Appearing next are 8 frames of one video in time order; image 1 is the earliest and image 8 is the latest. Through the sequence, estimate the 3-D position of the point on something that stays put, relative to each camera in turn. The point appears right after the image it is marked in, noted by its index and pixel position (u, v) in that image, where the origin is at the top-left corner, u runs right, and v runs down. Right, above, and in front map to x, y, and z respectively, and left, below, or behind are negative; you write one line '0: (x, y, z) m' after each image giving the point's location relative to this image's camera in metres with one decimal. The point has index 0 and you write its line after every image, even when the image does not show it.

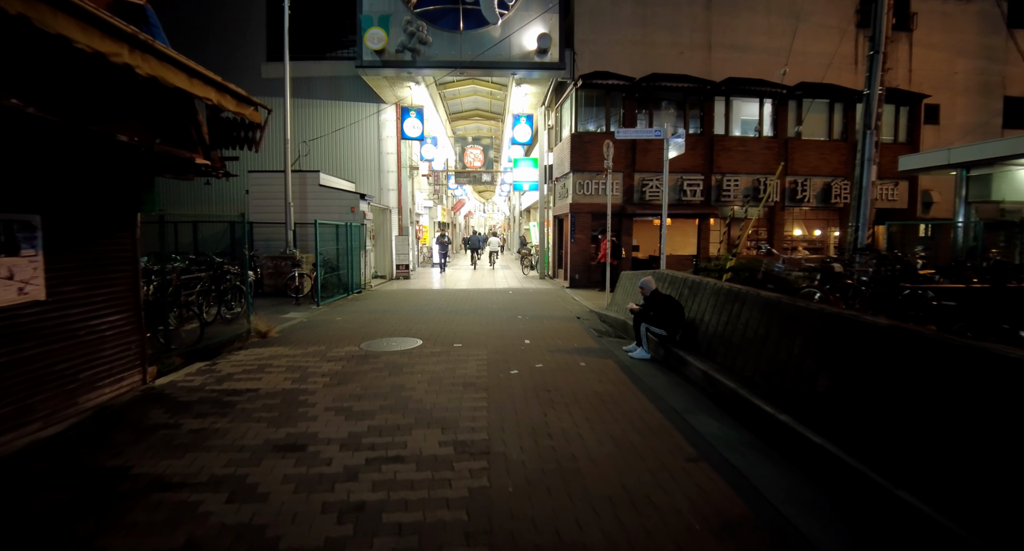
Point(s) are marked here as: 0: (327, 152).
0: (-7.1, +4.8, +18.5) m
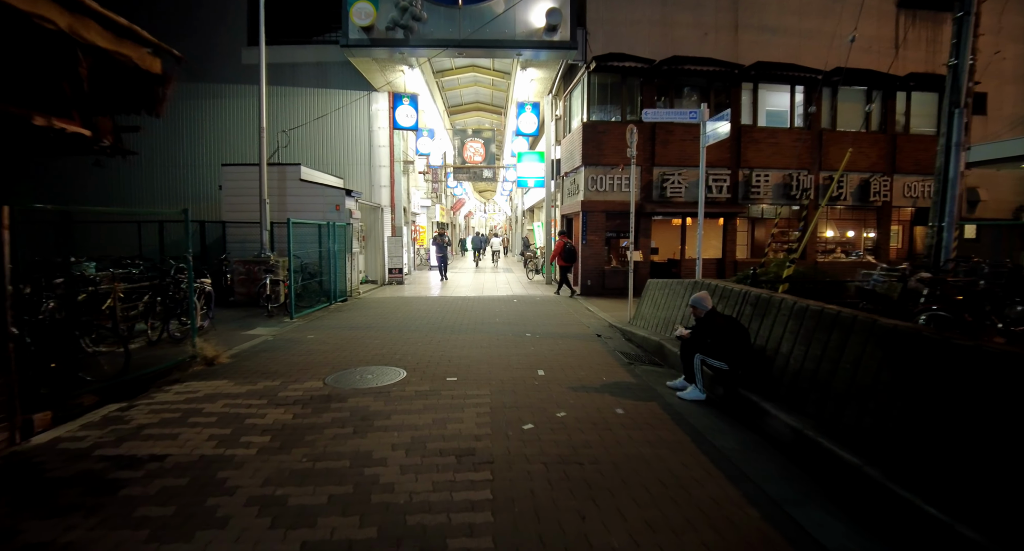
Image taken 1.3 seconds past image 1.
0: (-7.0, +4.6, +16.8) m
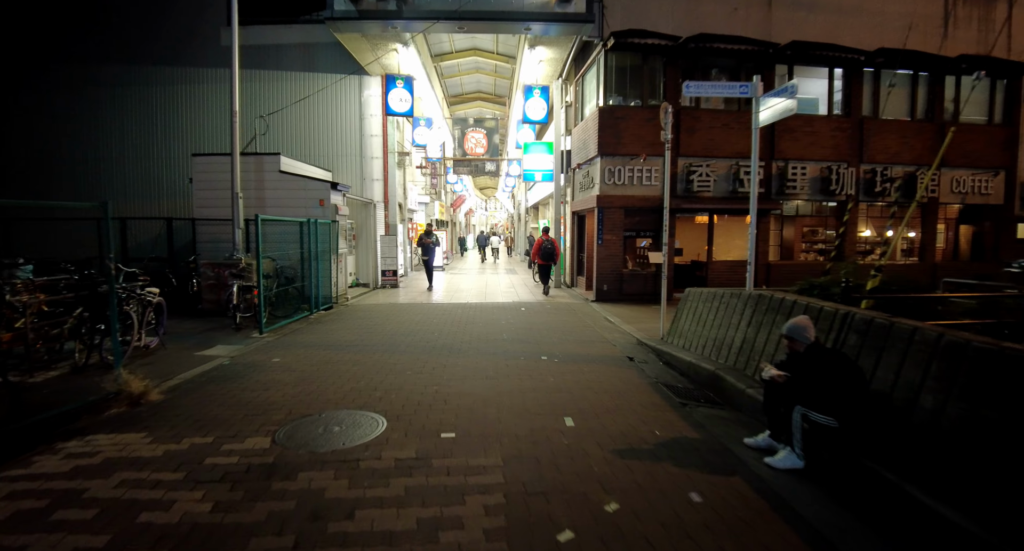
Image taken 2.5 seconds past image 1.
0: (-6.8, +4.5, +15.2) m
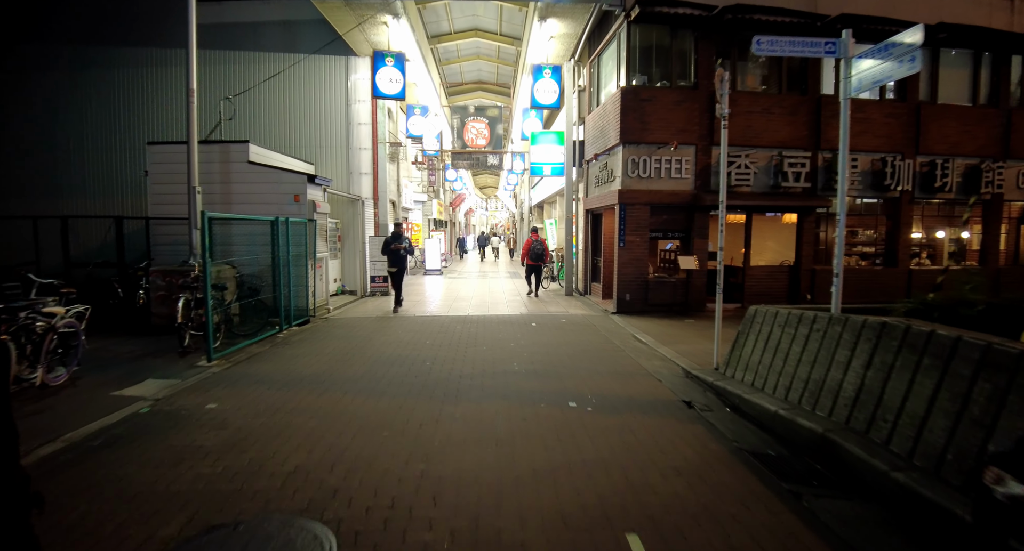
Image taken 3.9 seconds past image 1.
0: (-6.7, +4.4, +13.5) m
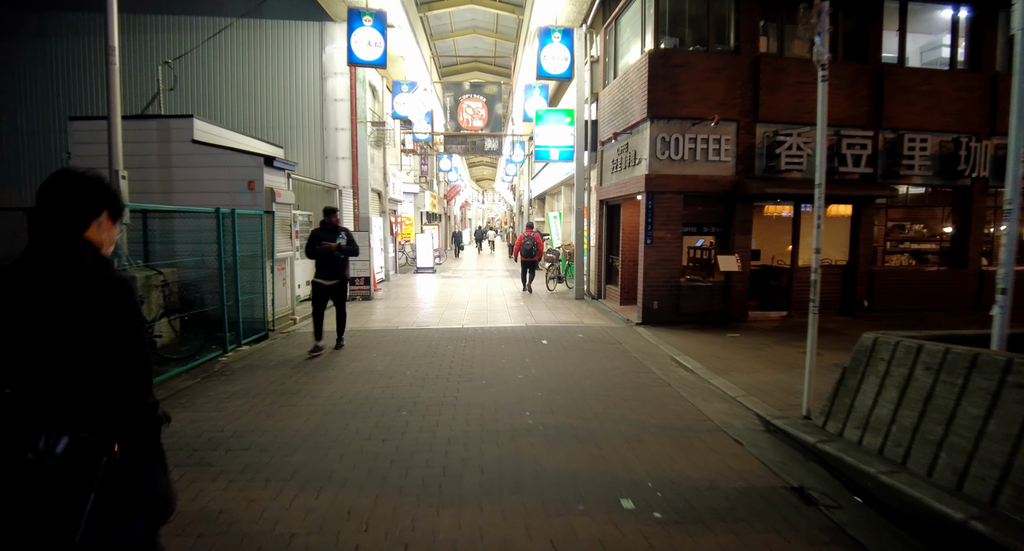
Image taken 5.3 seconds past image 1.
0: (-6.6, +4.3, +11.5) m
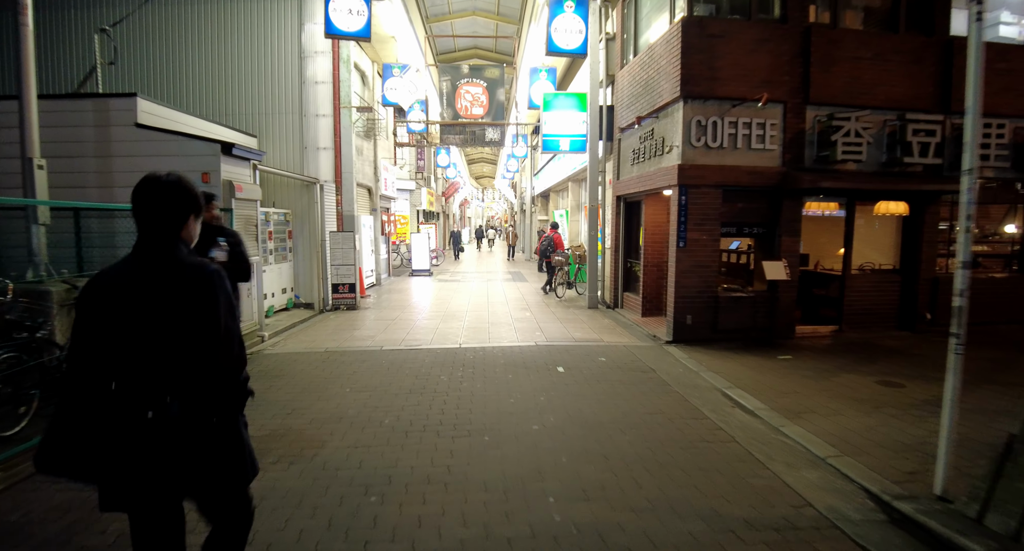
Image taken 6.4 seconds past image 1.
0: (-6.5, +4.2, +10.1) m
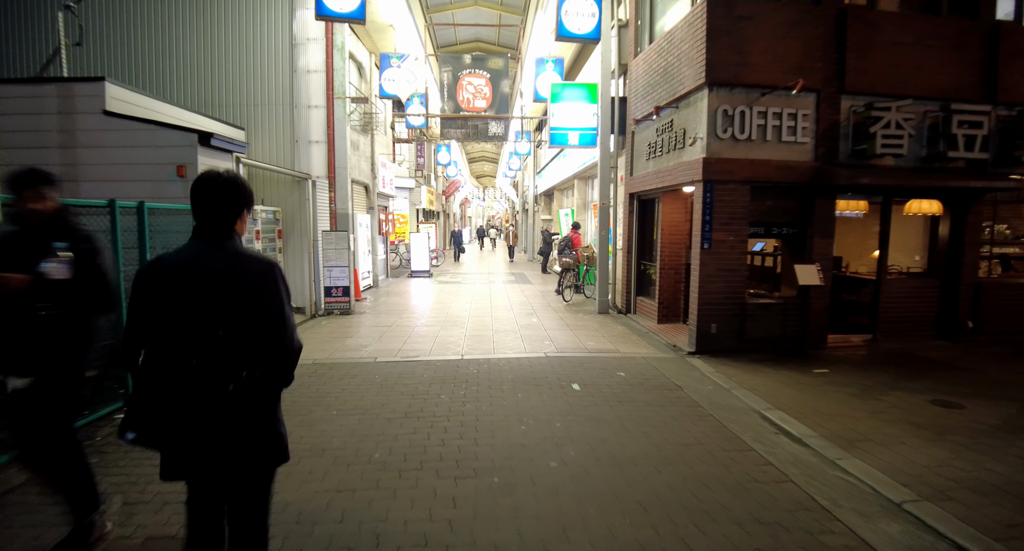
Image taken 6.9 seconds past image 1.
0: (-6.4, +4.1, +9.4) m
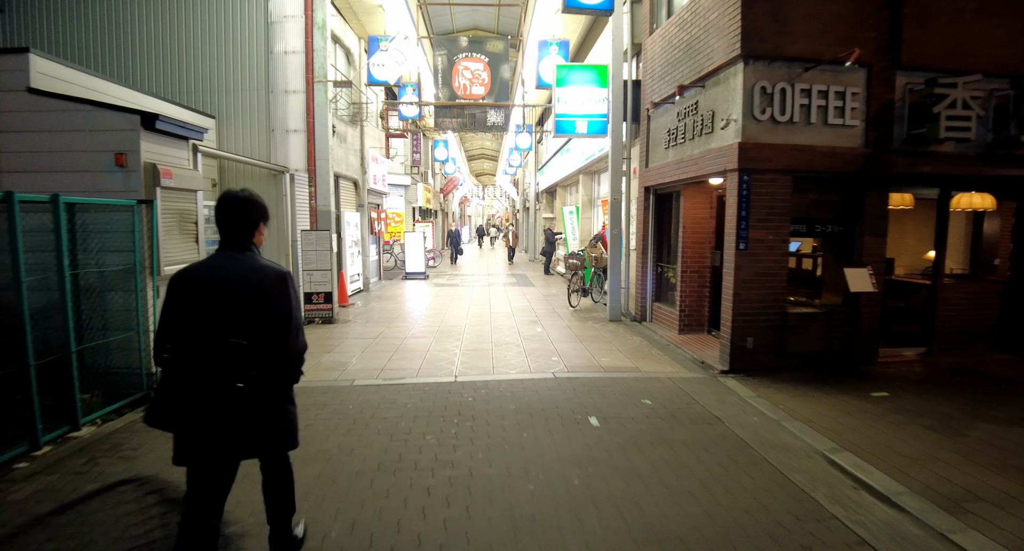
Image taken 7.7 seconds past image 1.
0: (-6.4, +4.1, +8.4) m
